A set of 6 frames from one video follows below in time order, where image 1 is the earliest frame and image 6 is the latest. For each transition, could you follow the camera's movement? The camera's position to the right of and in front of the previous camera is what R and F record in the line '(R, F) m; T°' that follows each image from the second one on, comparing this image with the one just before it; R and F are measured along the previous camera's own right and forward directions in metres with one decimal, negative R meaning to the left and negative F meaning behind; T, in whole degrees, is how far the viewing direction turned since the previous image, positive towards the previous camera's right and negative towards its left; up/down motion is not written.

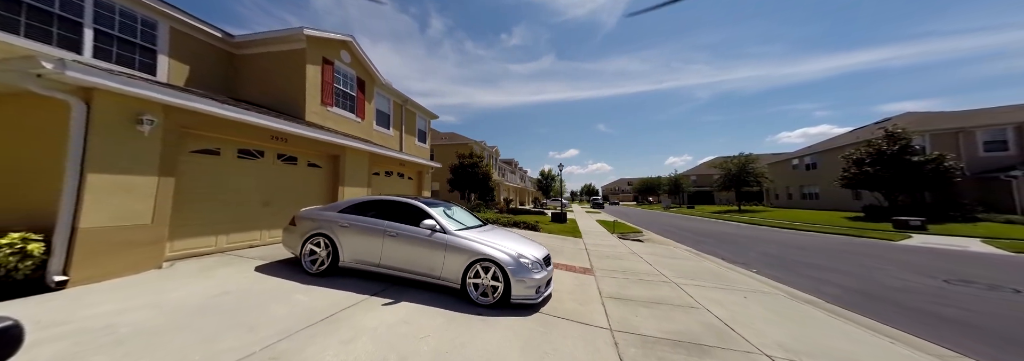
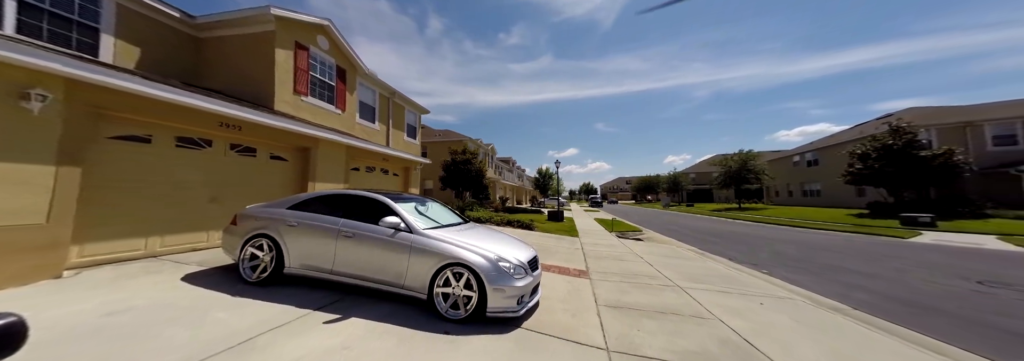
(+0.3, +0.6) m; 0°
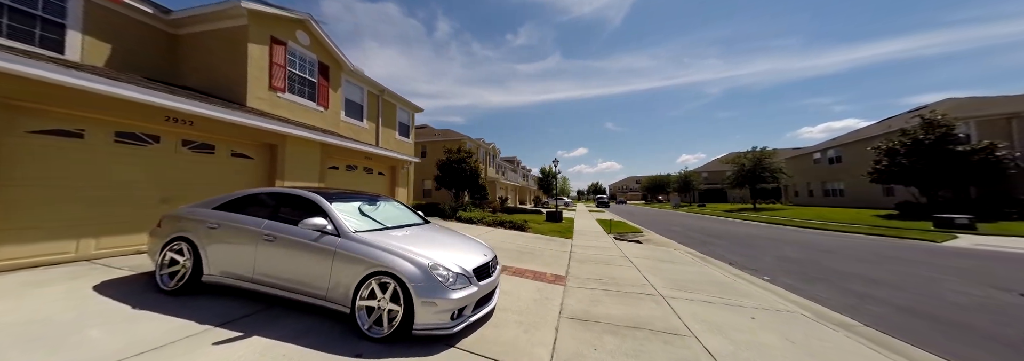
(+1.0, +0.4) m; -2°
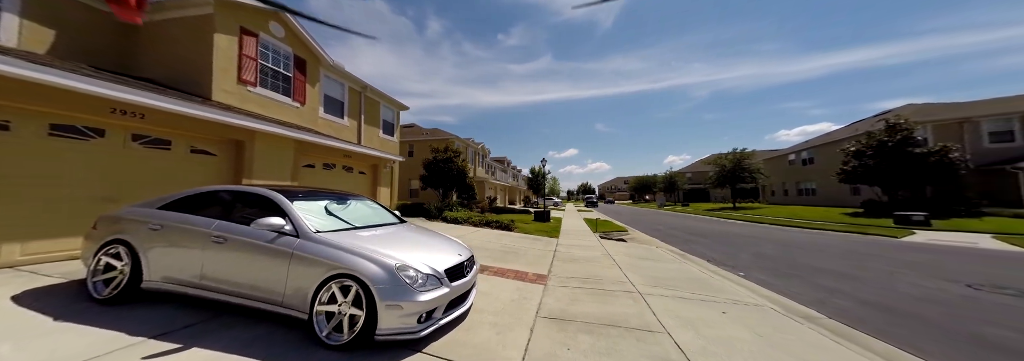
(+0.3, +0.1) m; +2°
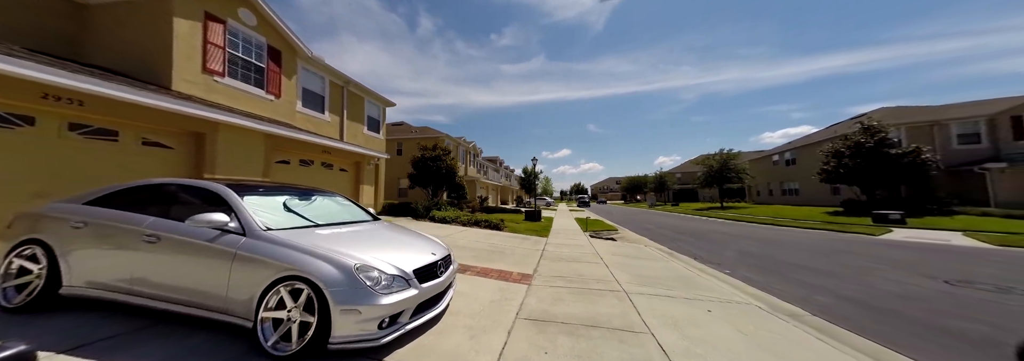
(+0.2, +0.2) m; +2°
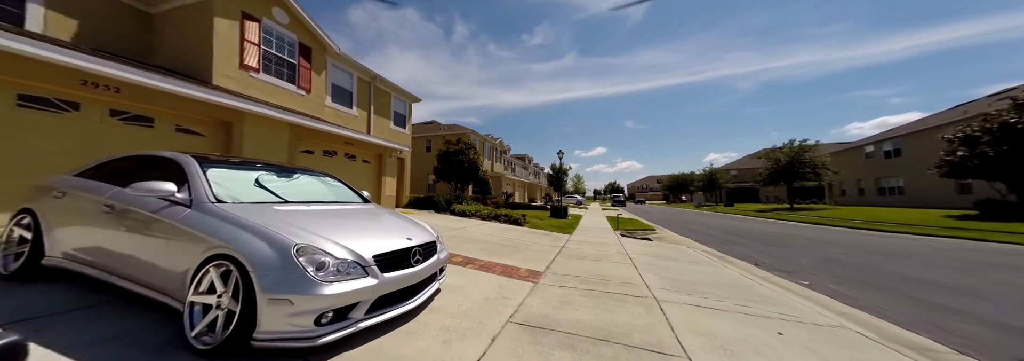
(+0.5, +0.7) m; -8°
